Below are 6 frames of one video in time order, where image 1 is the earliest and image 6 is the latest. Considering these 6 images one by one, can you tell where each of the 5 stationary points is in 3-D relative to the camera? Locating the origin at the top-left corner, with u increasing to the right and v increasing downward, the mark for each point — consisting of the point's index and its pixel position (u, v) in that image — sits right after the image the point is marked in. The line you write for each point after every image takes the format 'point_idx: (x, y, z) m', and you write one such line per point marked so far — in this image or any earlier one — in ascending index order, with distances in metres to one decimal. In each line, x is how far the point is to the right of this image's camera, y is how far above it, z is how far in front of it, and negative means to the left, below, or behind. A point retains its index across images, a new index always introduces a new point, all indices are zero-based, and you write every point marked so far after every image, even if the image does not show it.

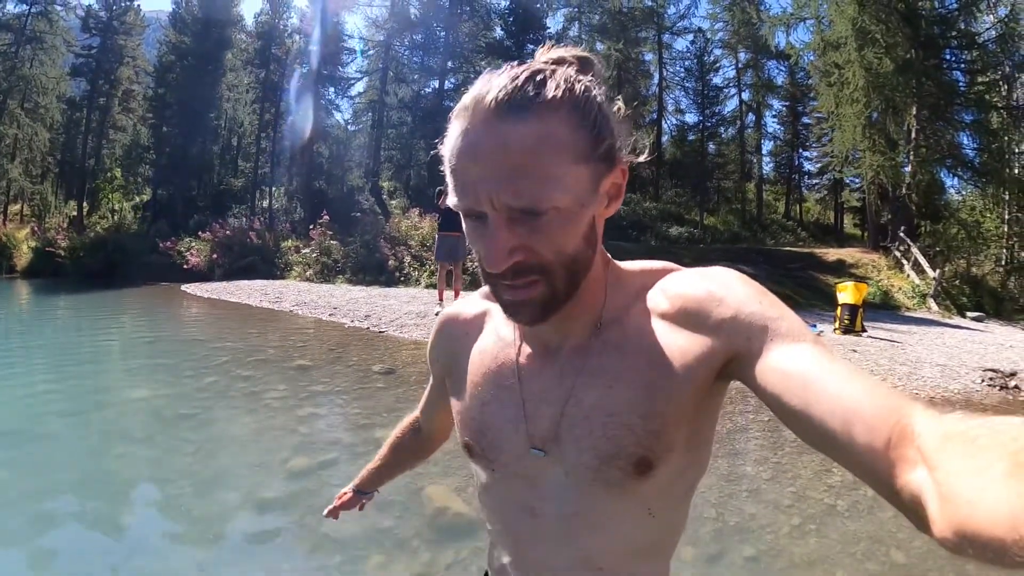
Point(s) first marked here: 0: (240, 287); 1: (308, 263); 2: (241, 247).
0: (-6.3, -0.1, +14.6) m
1: (-5.4, +0.4, +16.1) m
2: (-8.0, +0.8, +17.9) m
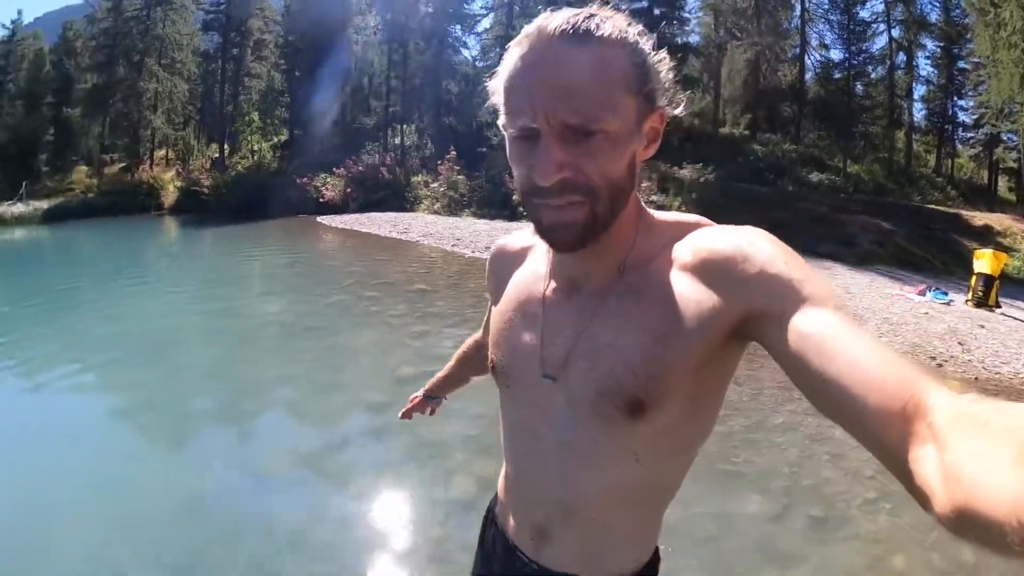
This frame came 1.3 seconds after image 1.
0: (-3.3, +1.7, +15.6) m
1: (-2.1, +2.3, +16.8) m
2: (-4.2, +3.0, +19.0) m
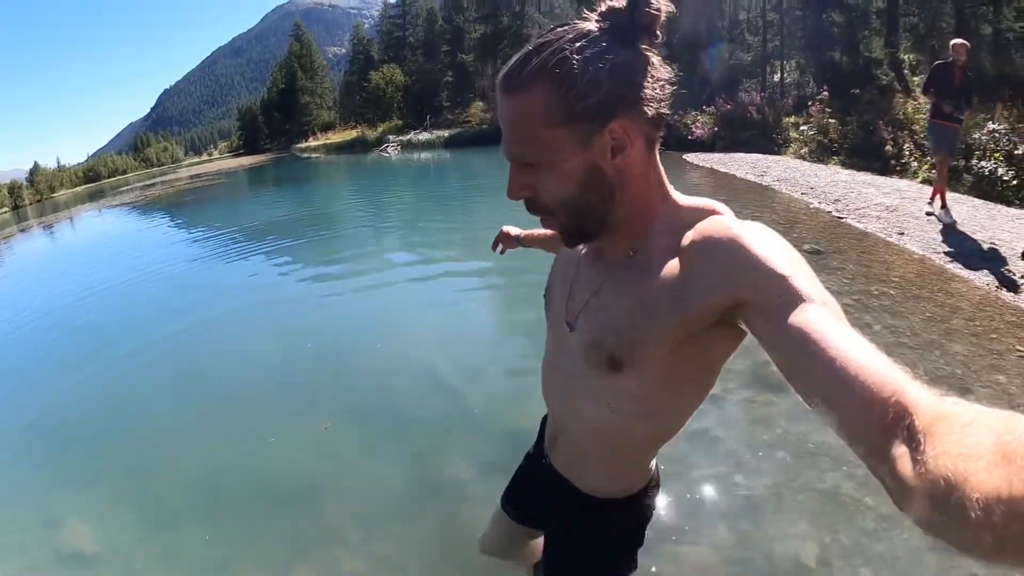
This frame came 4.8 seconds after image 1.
0: (+5.0, +2.9, +15.0) m
1: (+6.7, +3.3, +15.2) m
2: (+6.3, +4.5, +18.2) m
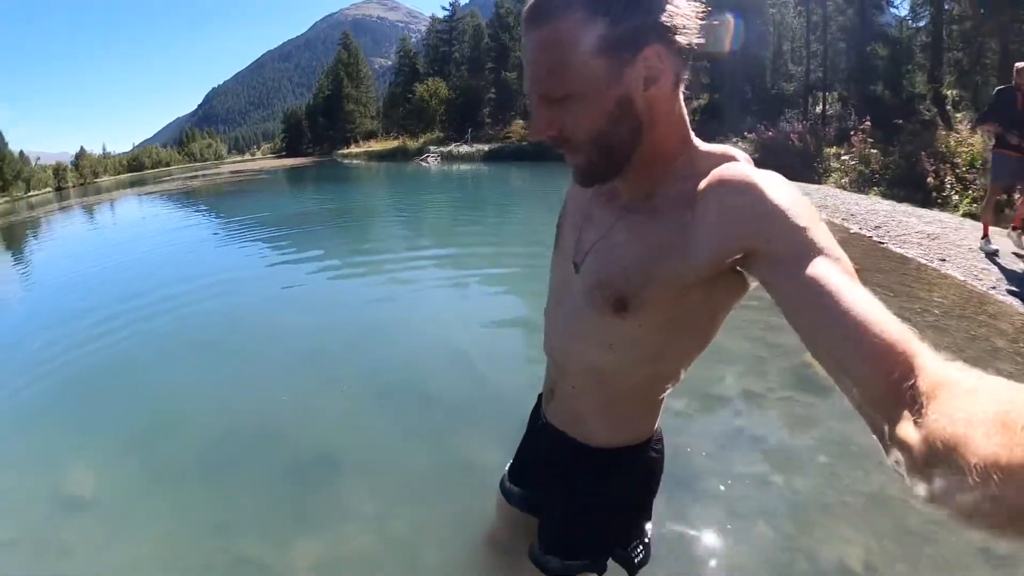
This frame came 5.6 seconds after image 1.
0: (+5.8, +2.2, +14.8) m
1: (+7.6, +2.5, +14.9) m
2: (+7.4, +3.7, +17.9) m
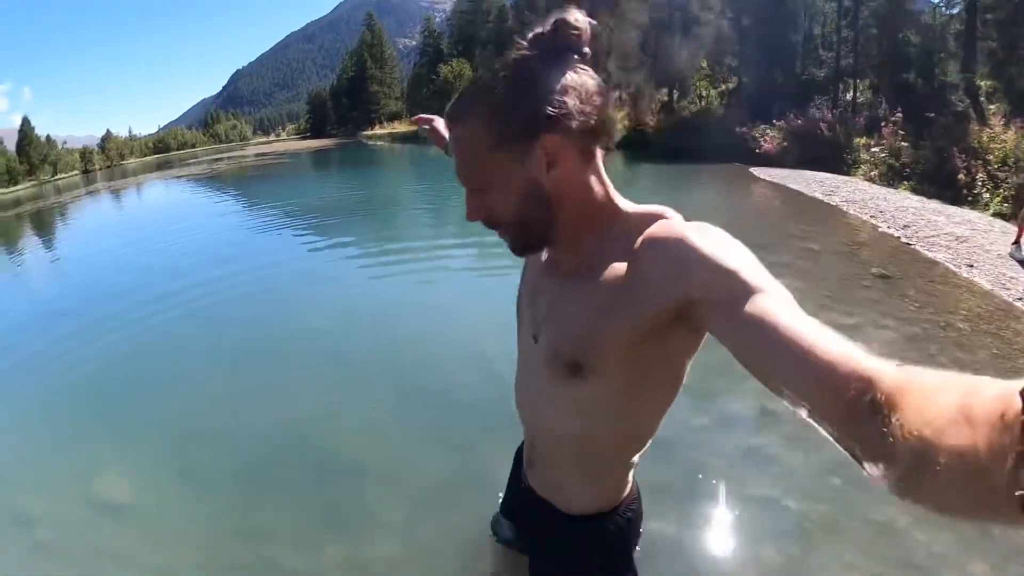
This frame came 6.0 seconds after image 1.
0: (+6.3, +2.4, +14.5) m
1: (+8.1, +2.7, +14.6) m
2: (+8.0, +3.9, +17.6) m
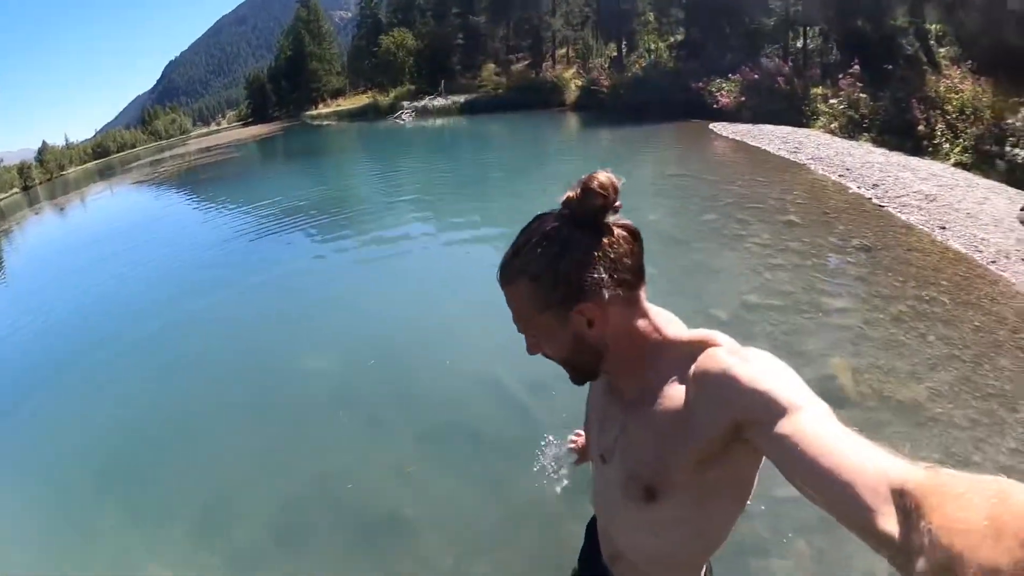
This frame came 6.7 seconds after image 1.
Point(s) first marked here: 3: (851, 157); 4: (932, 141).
0: (+5.4, +3.4, +14.4) m
1: (+7.1, +3.8, +14.6) m
2: (+6.8, +5.2, +17.5) m
3: (+5.5, +2.2, +11.0) m
4: (+7.0, +2.5, +11.1) m
